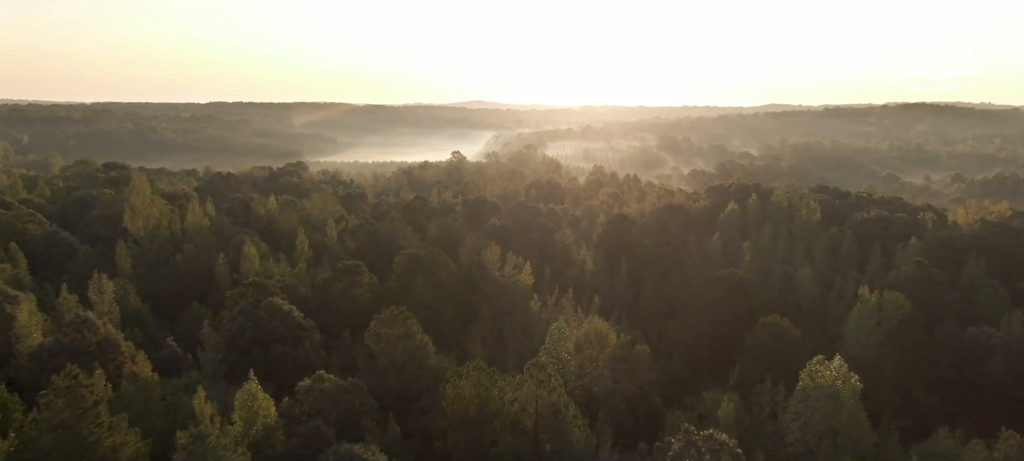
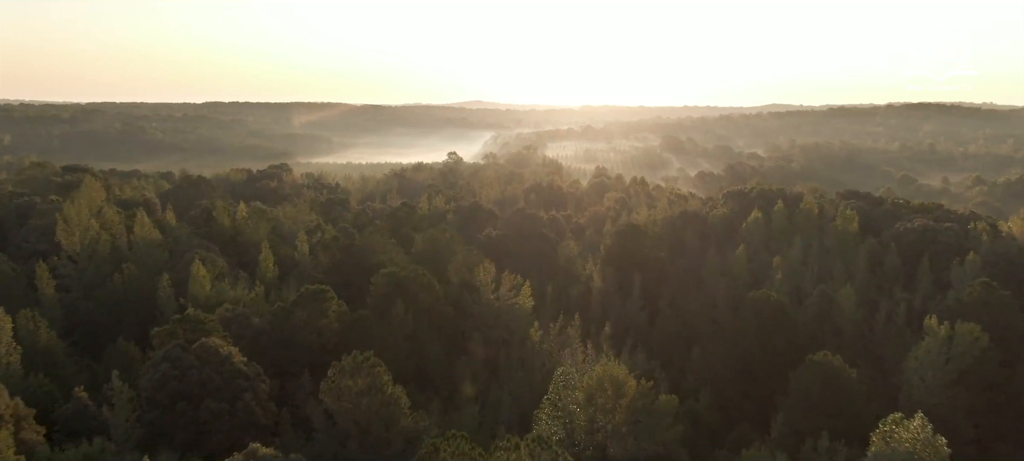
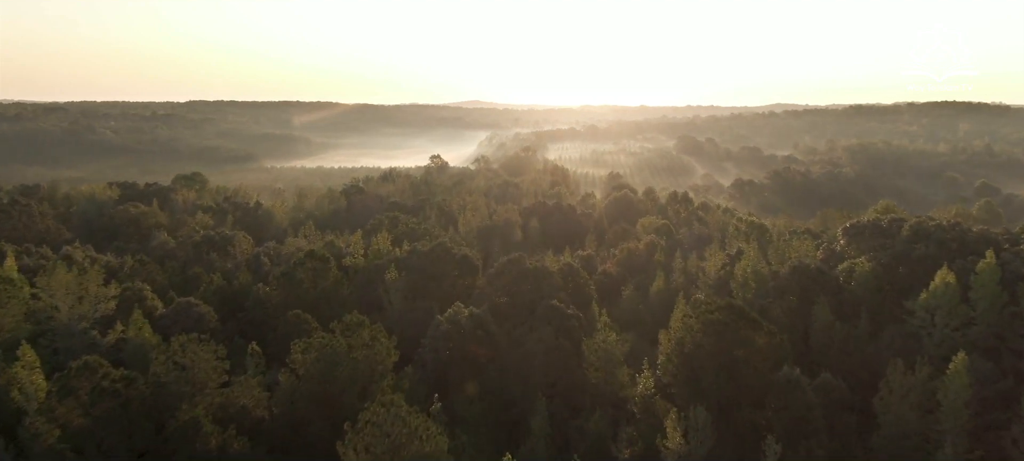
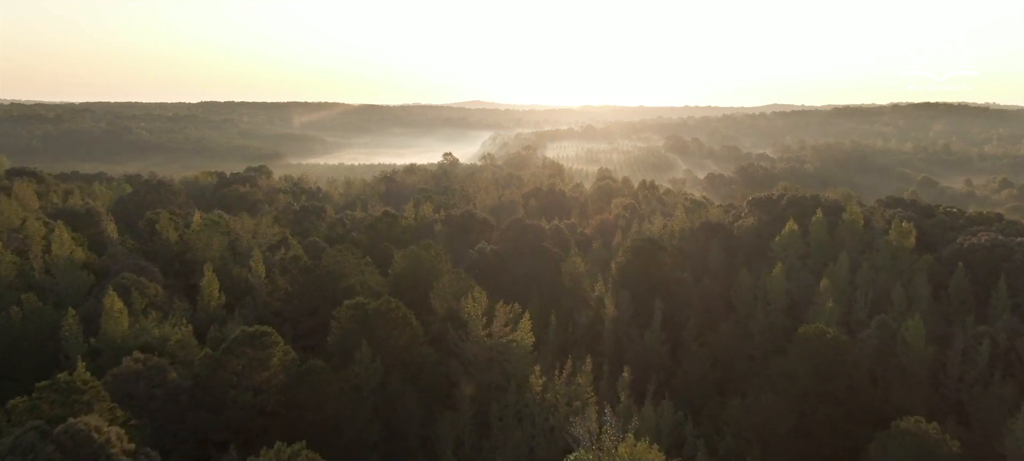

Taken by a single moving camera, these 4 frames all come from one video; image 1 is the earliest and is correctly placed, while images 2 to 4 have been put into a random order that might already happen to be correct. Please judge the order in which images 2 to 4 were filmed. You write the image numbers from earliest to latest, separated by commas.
2, 4, 3
